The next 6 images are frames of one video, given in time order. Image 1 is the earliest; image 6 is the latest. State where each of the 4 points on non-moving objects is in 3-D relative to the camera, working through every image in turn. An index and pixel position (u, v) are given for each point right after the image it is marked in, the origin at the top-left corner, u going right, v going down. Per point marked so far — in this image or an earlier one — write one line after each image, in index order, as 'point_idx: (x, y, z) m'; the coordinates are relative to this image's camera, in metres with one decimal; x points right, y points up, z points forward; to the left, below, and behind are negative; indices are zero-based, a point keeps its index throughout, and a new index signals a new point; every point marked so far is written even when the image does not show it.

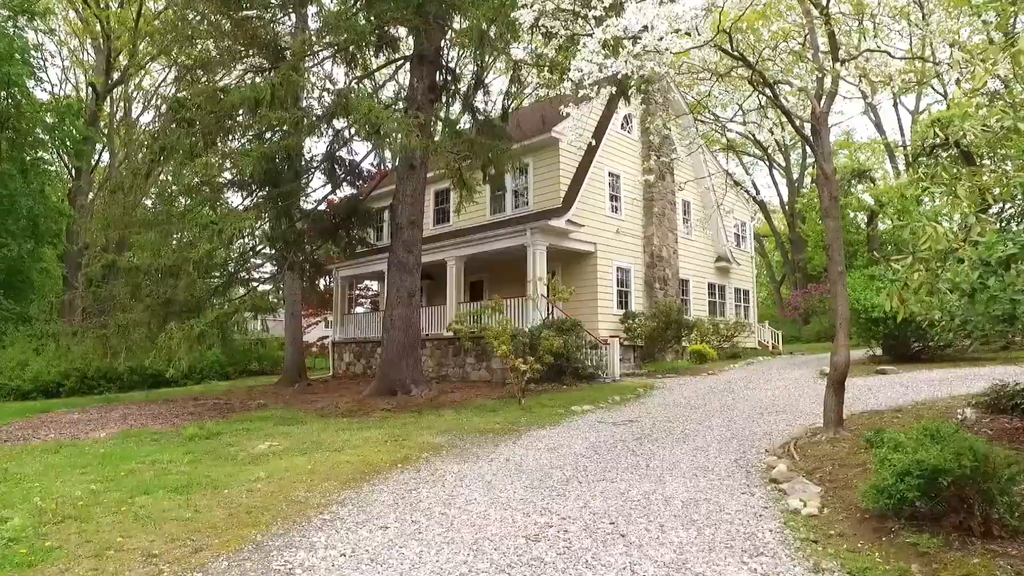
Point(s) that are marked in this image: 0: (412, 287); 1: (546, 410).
0: (-1.9, 0.0, +11.3) m
1: (+0.5, -1.7, +8.2) m
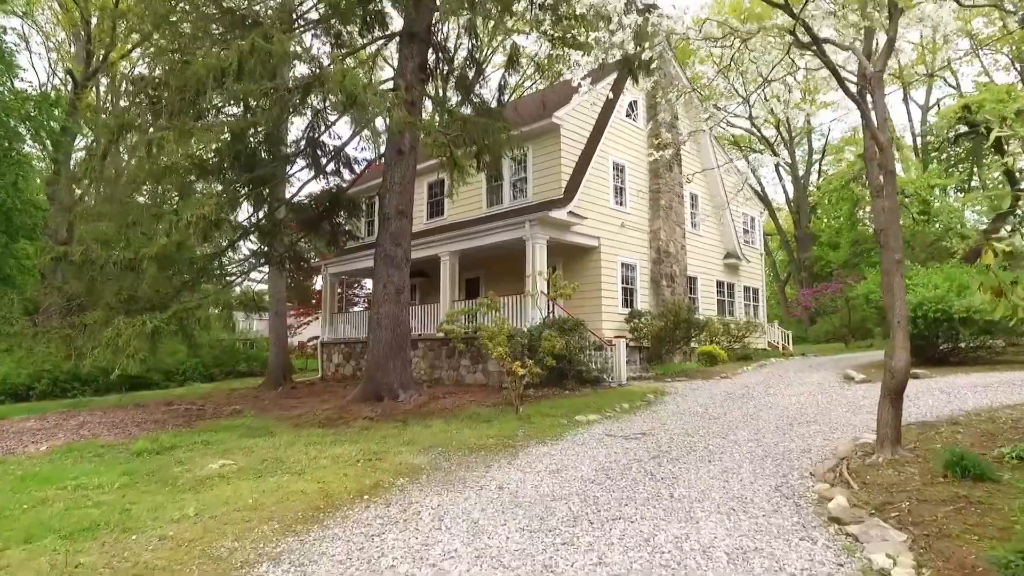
0: (-1.9, +0.1, +10.4) m
1: (+0.4, -1.6, +7.3) m
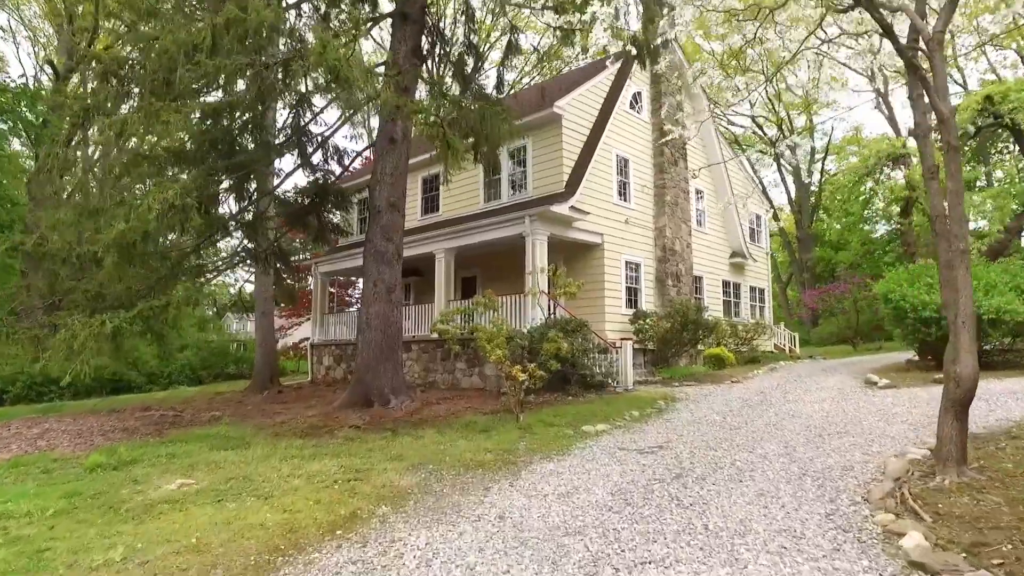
0: (-2.0, +0.1, +9.7) m
1: (+0.4, -1.6, +6.6) m
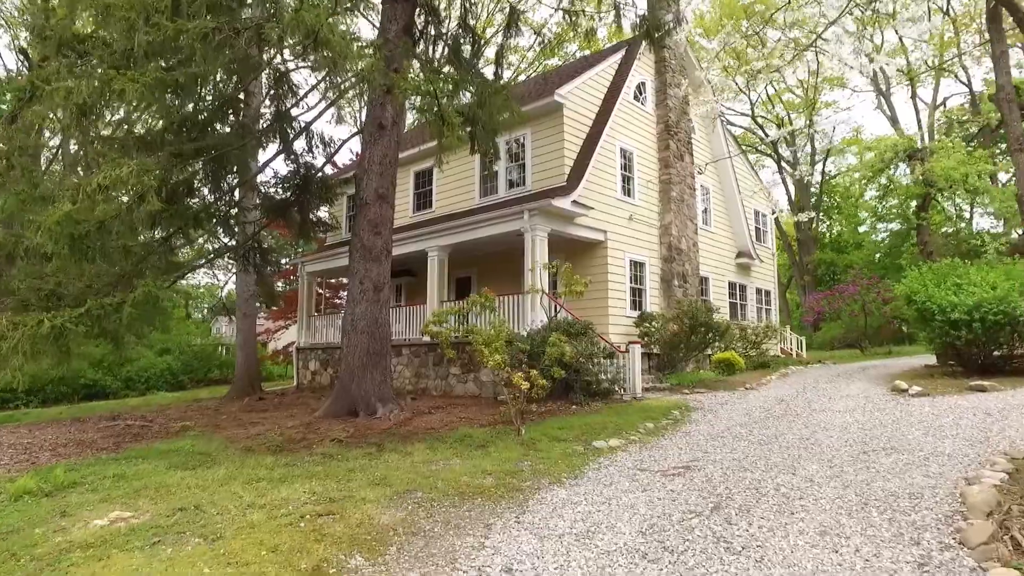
0: (-2.0, +0.2, +8.9) m
1: (+0.4, -1.5, +5.8) m
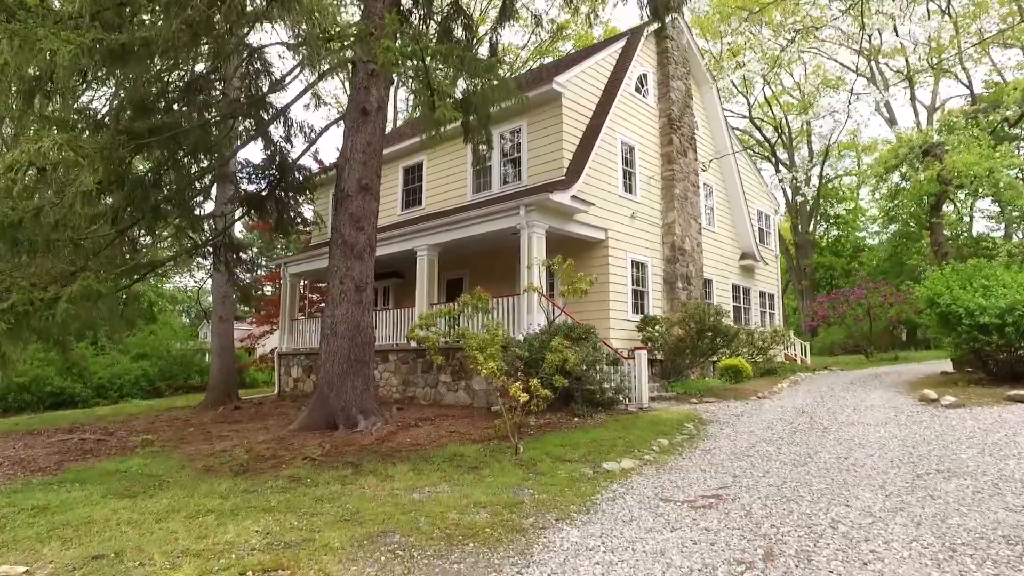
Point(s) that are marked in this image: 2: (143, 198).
0: (-2.0, +0.2, +8.1) m
1: (+0.4, -1.5, +5.0) m
2: (-4.6, +1.1, +7.4) m
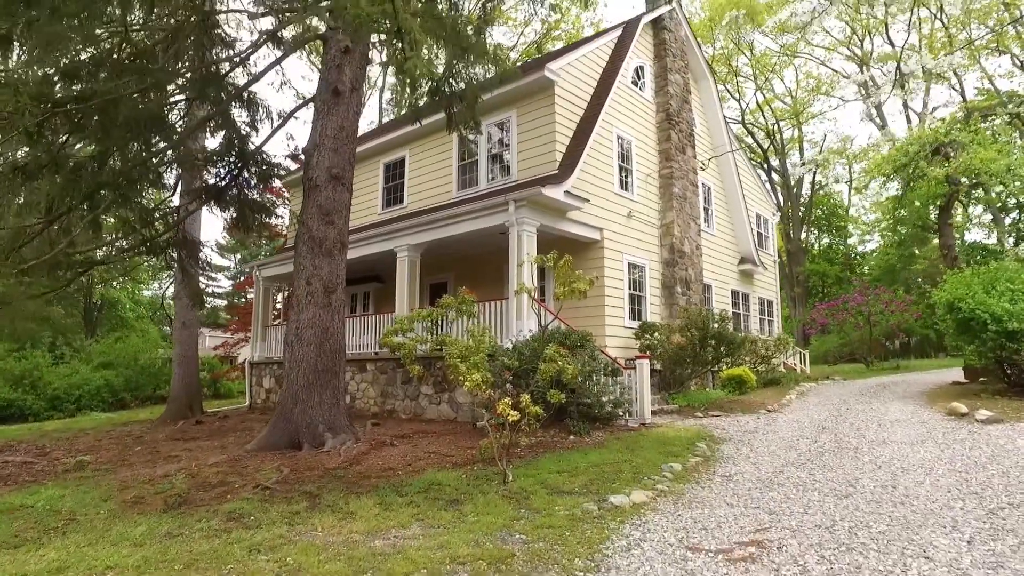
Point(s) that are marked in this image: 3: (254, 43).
0: (-2.2, +0.1, +7.2) m
1: (+0.3, -1.5, +4.1) m
2: (-4.7, +1.1, +6.5) m
3: (-3.2, +3.0, +7.4) m
